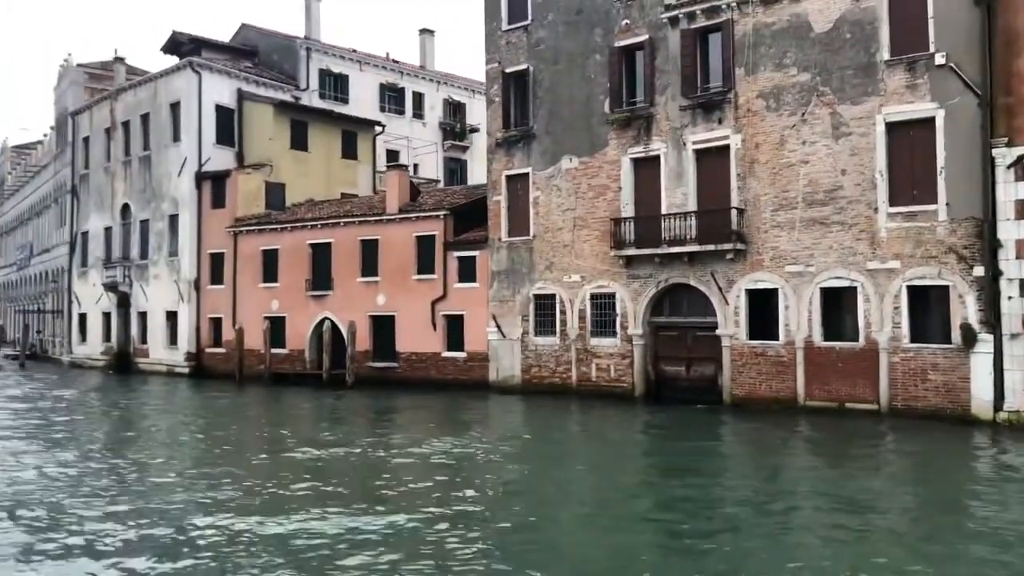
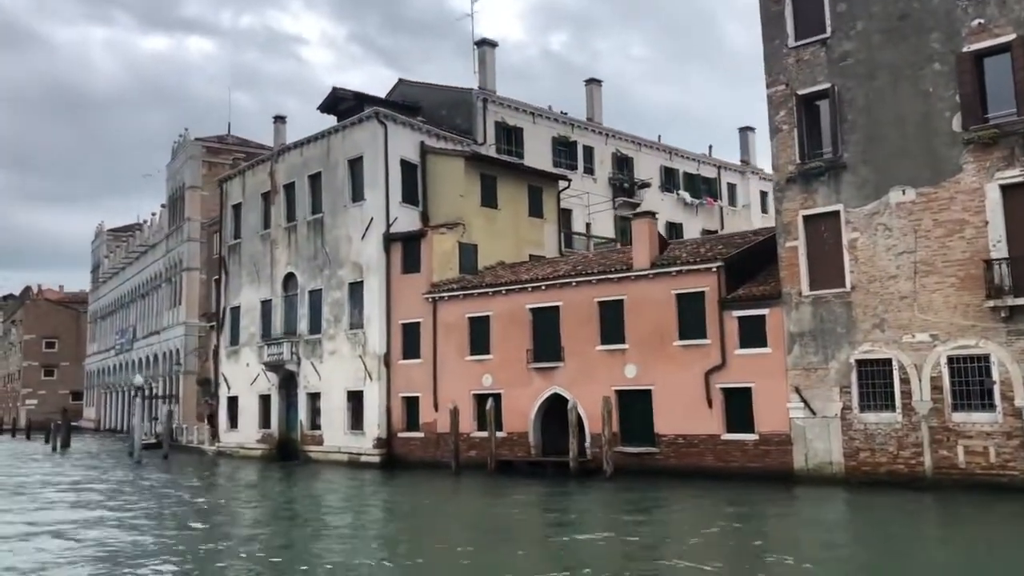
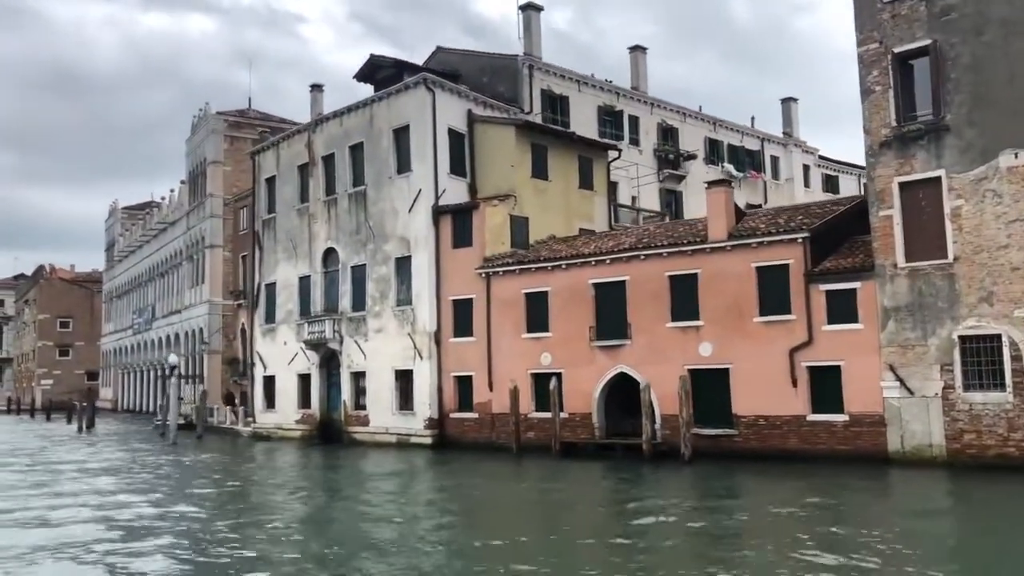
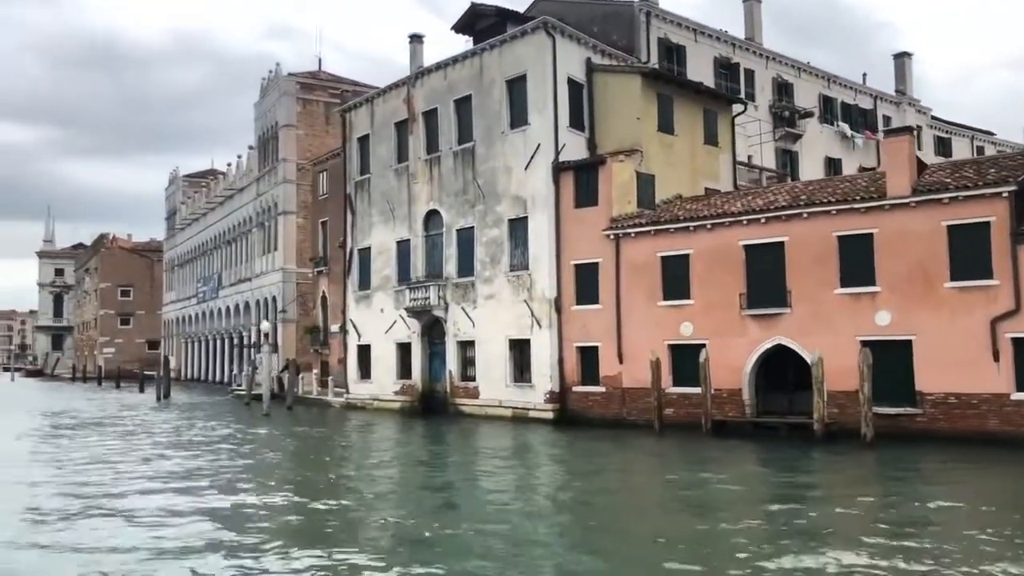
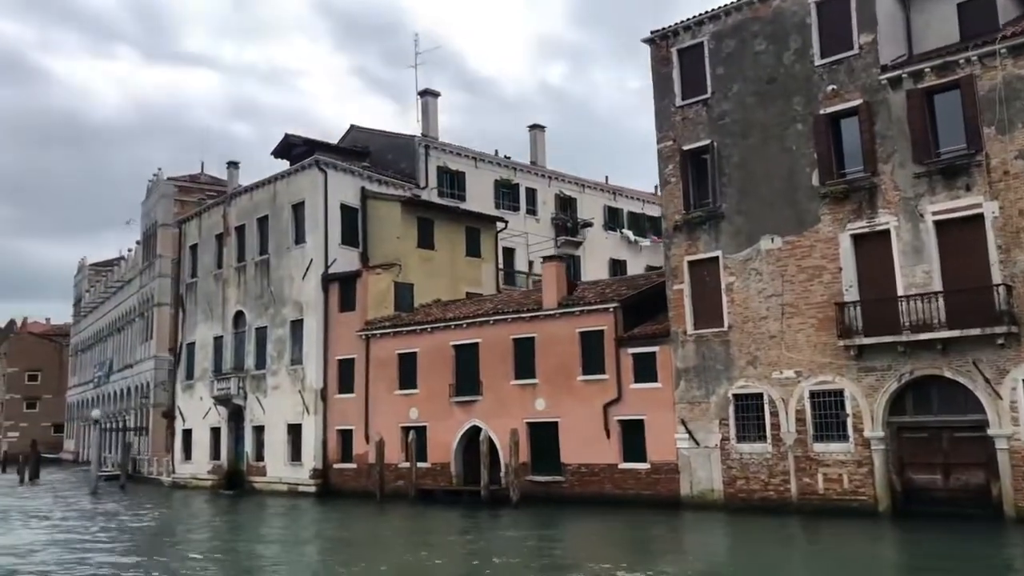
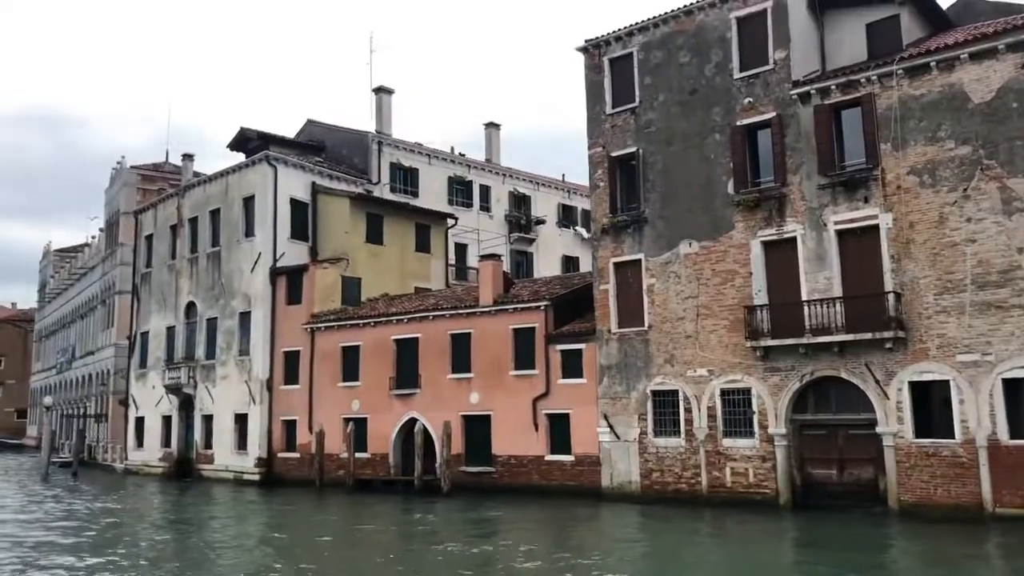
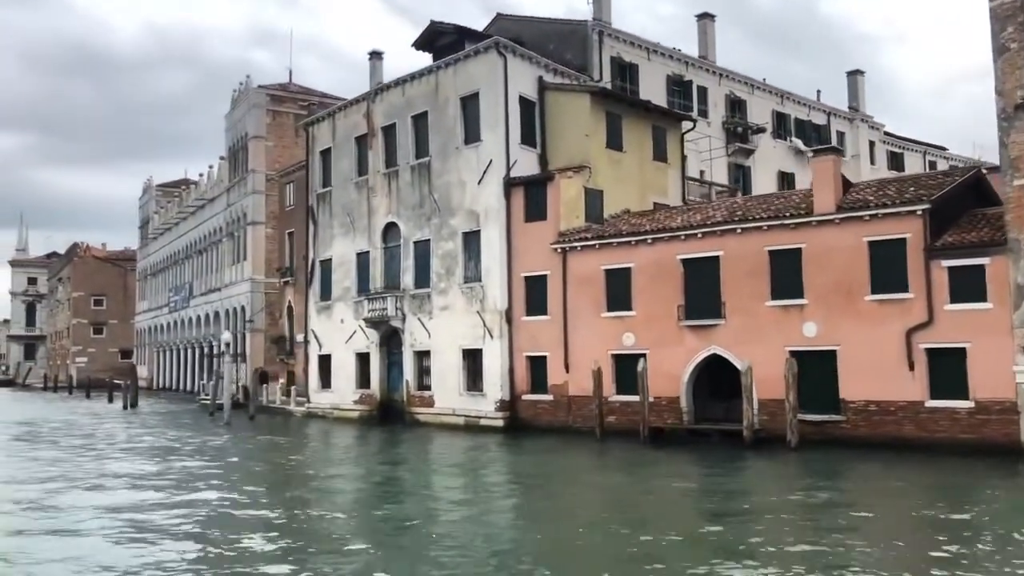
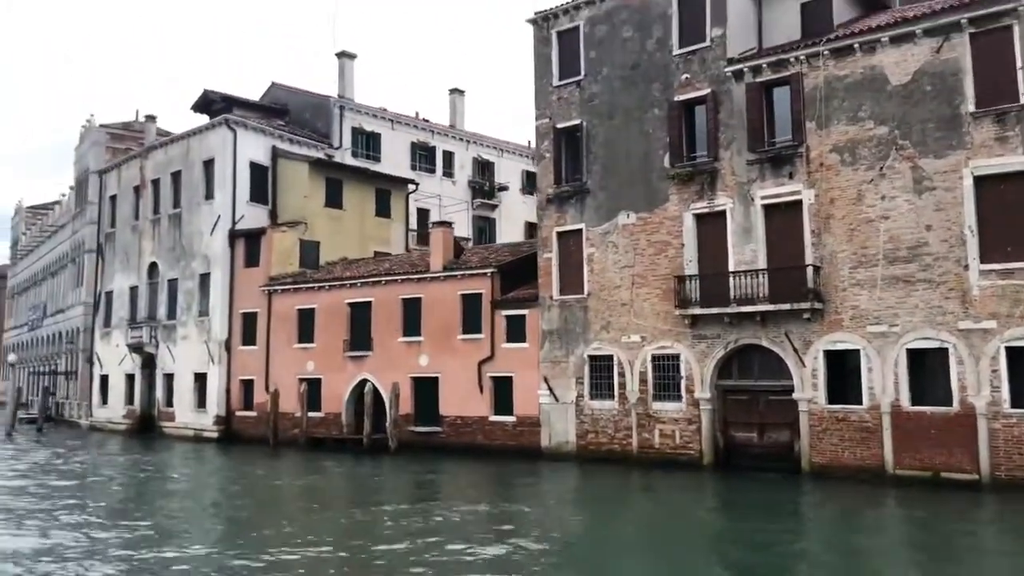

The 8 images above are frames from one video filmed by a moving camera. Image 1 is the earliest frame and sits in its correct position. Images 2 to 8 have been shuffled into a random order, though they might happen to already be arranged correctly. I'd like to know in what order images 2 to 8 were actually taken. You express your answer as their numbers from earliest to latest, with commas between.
8, 6, 5, 2, 3, 7, 4
